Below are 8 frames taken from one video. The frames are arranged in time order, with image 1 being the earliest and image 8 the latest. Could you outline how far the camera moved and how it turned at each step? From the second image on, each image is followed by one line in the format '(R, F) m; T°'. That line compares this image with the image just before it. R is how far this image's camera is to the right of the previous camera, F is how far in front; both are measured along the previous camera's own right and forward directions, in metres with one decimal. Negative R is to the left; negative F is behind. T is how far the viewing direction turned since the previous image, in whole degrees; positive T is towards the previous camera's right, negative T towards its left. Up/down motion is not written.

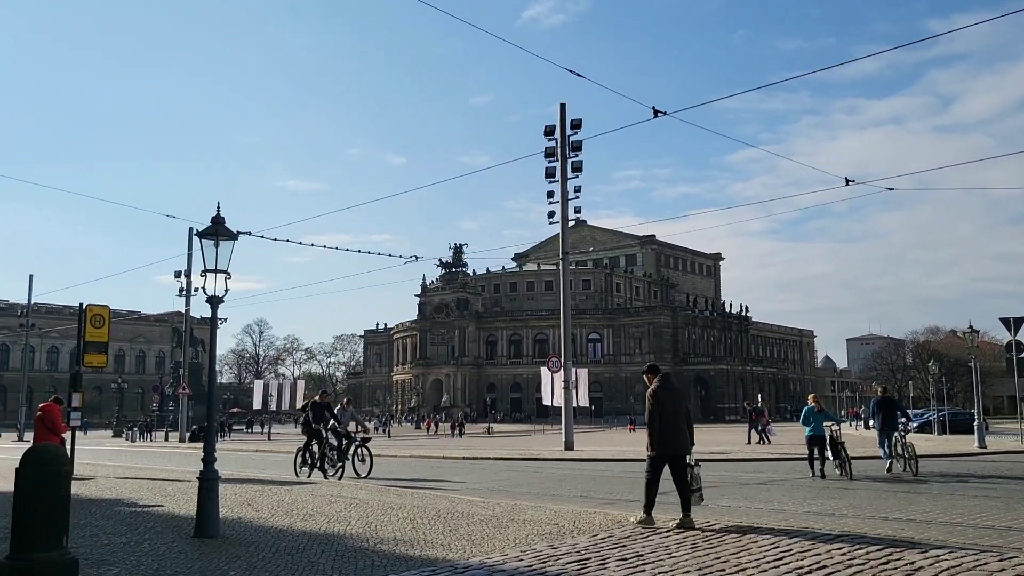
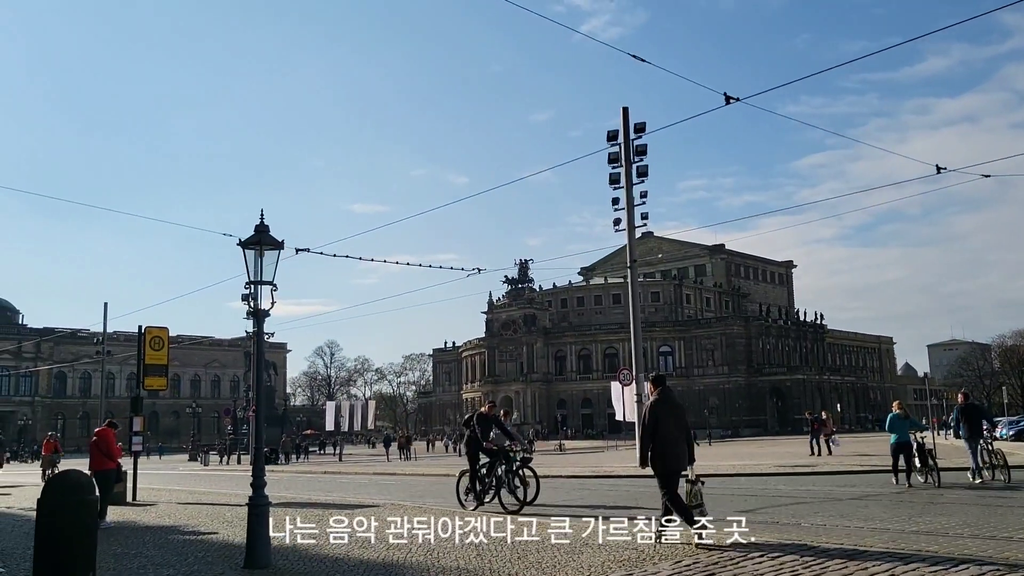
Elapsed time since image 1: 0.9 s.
(0.0, +0.9) m; -4°
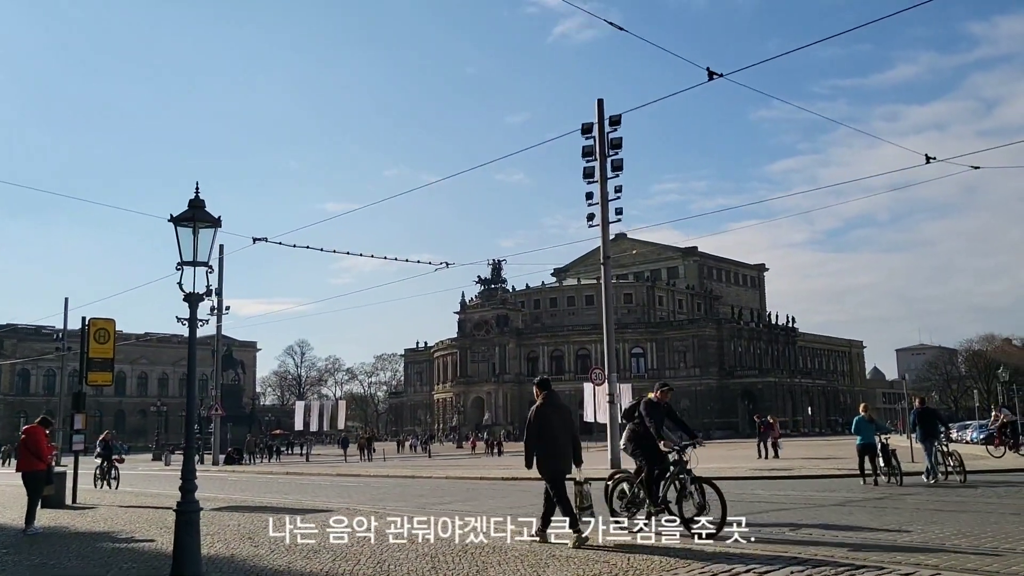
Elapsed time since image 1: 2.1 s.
(+0.1, +0.9) m; +2°
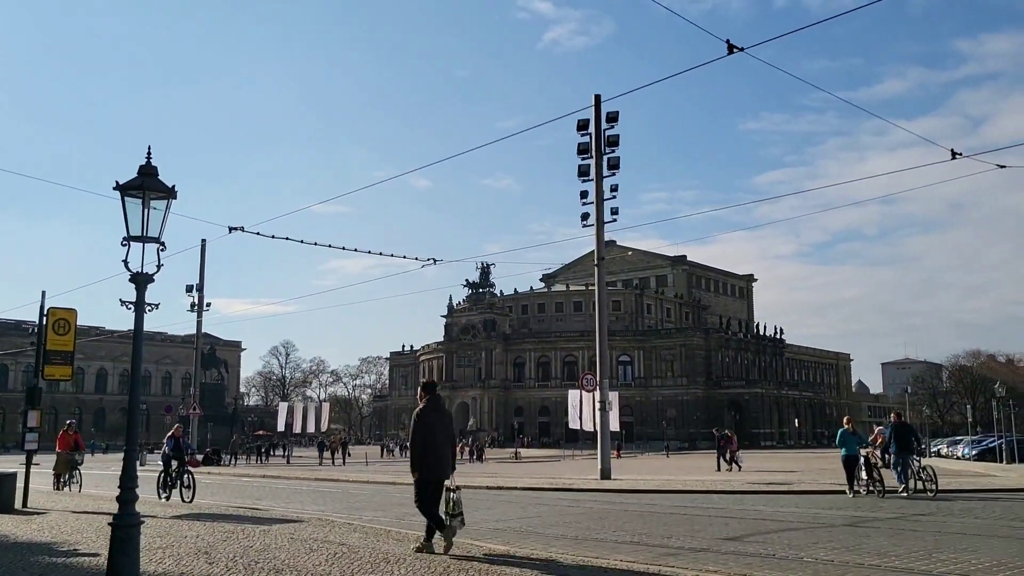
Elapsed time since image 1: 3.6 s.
(-0.1, +1.1) m; +1°
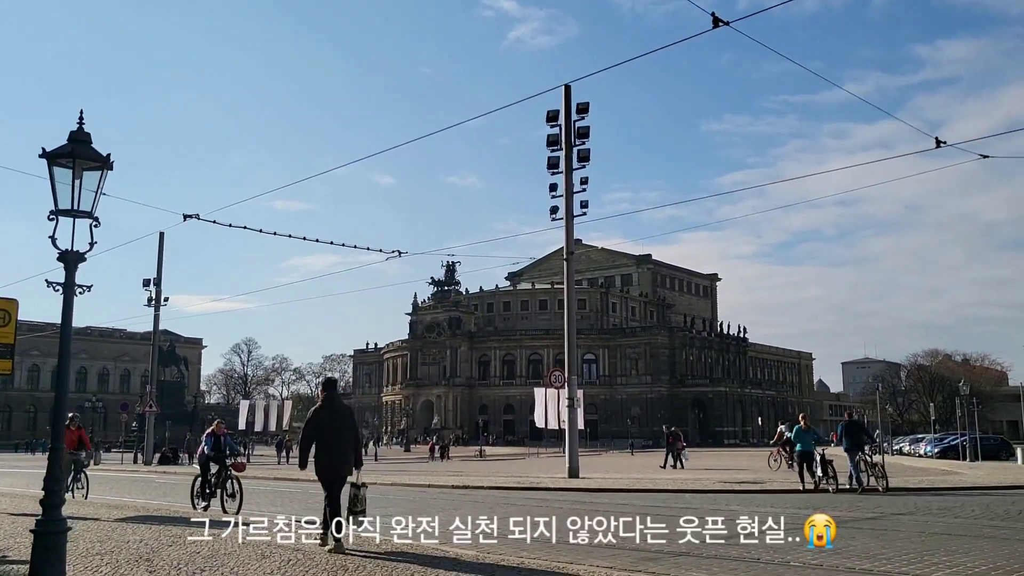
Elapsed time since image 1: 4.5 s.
(-0.1, +0.7) m; +2°
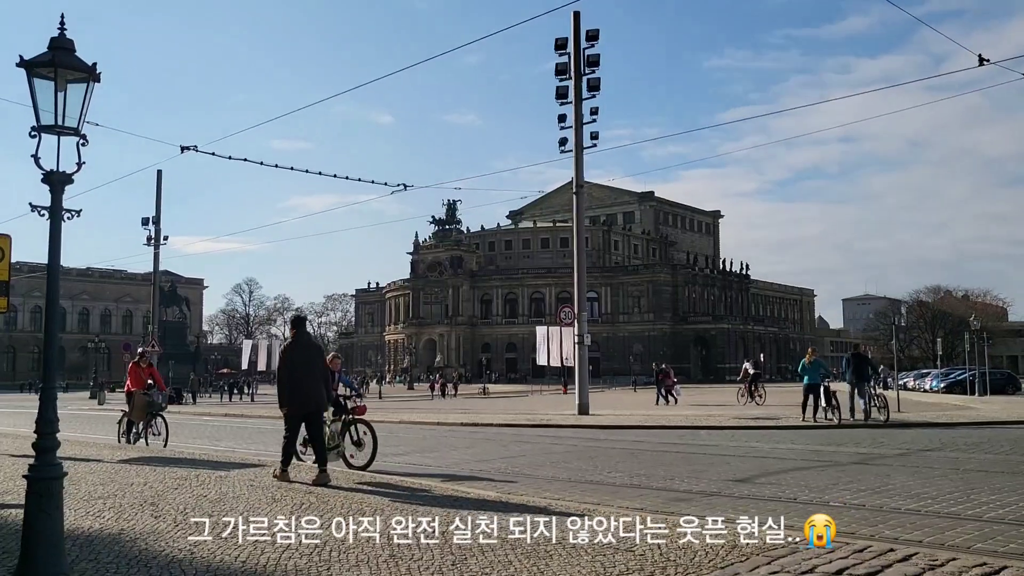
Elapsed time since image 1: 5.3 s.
(-0.2, +0.6) m; 0°
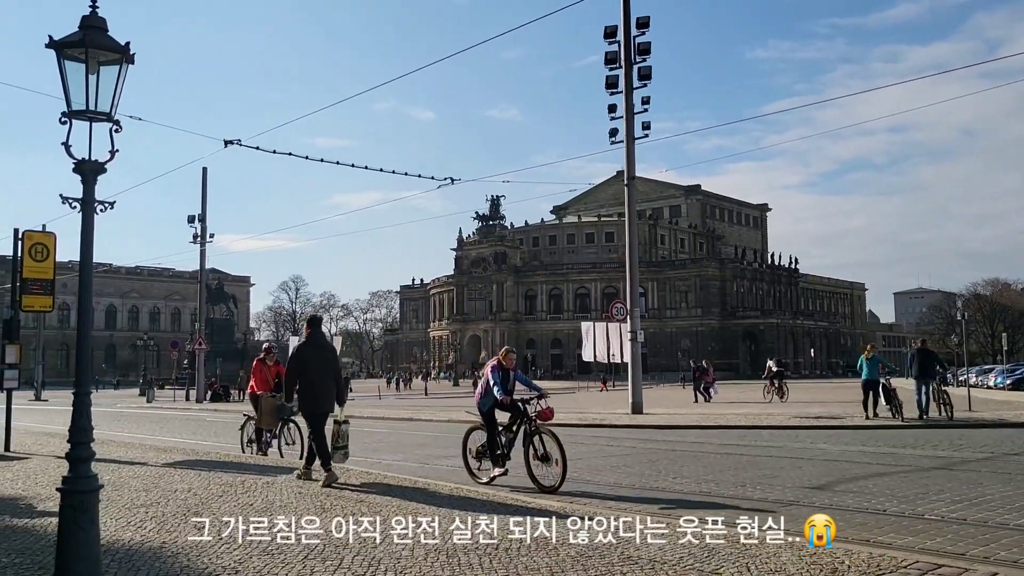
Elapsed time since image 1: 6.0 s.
(-0.2, +0.6) m; -3°
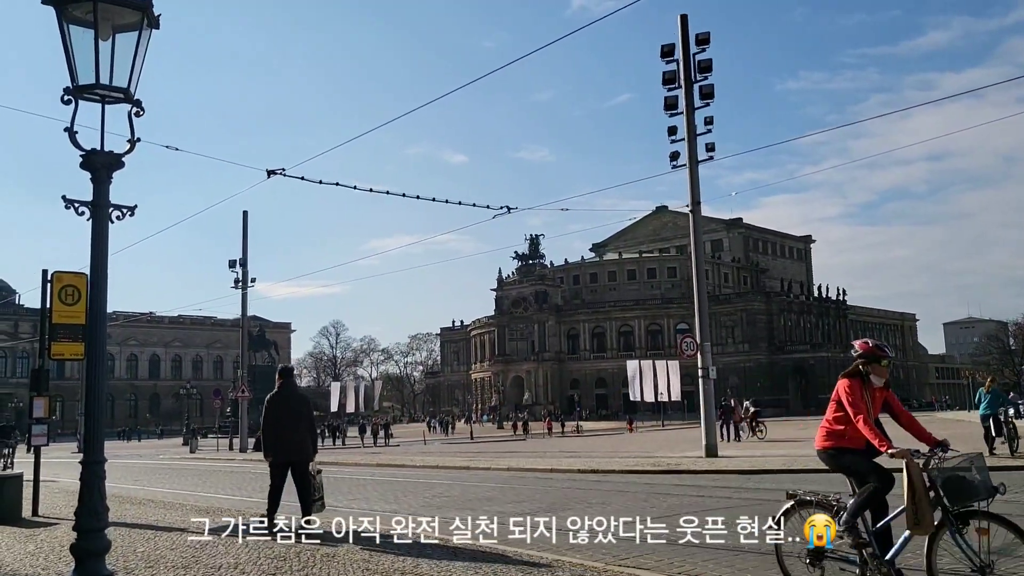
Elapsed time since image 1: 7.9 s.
(-0.5, +1.5) m; -2°
